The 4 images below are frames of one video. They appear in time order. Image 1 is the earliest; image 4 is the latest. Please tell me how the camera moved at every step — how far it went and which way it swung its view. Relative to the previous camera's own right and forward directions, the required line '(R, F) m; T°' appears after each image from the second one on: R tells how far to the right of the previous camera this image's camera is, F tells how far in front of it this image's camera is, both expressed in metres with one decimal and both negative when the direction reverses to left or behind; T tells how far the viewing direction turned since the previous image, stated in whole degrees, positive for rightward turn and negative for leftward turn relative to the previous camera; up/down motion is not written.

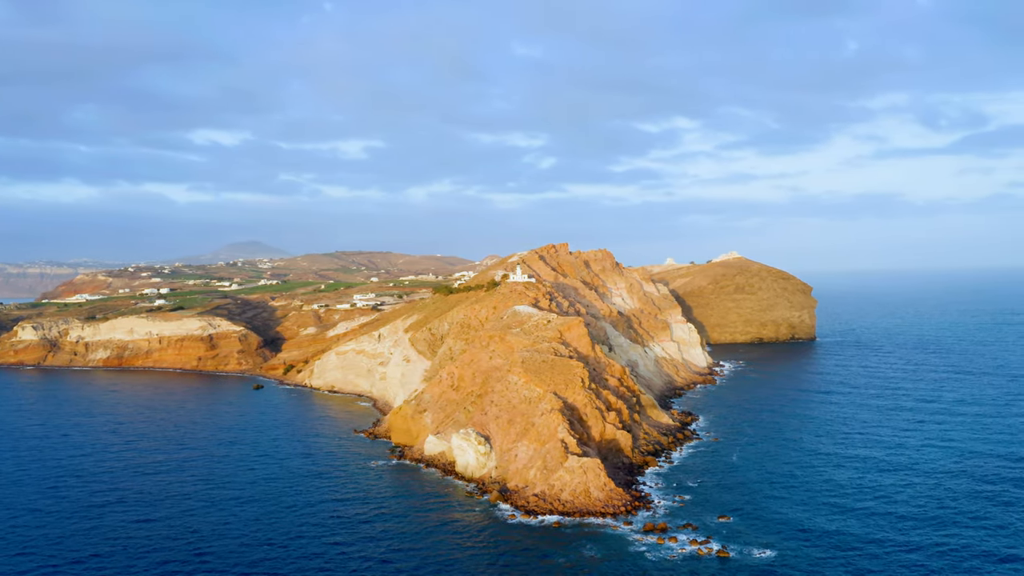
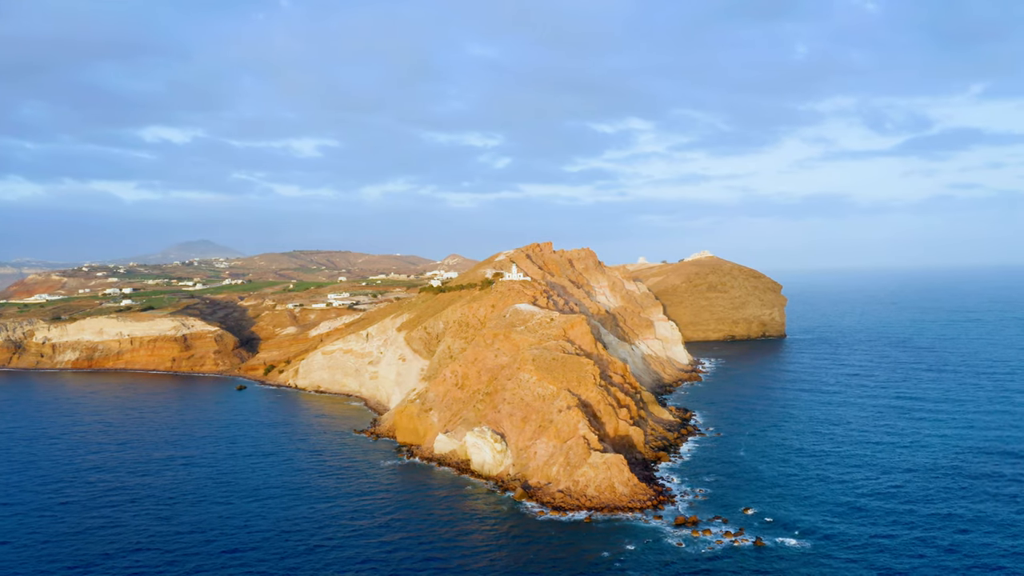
(-2.8, -0.1) m; +2°
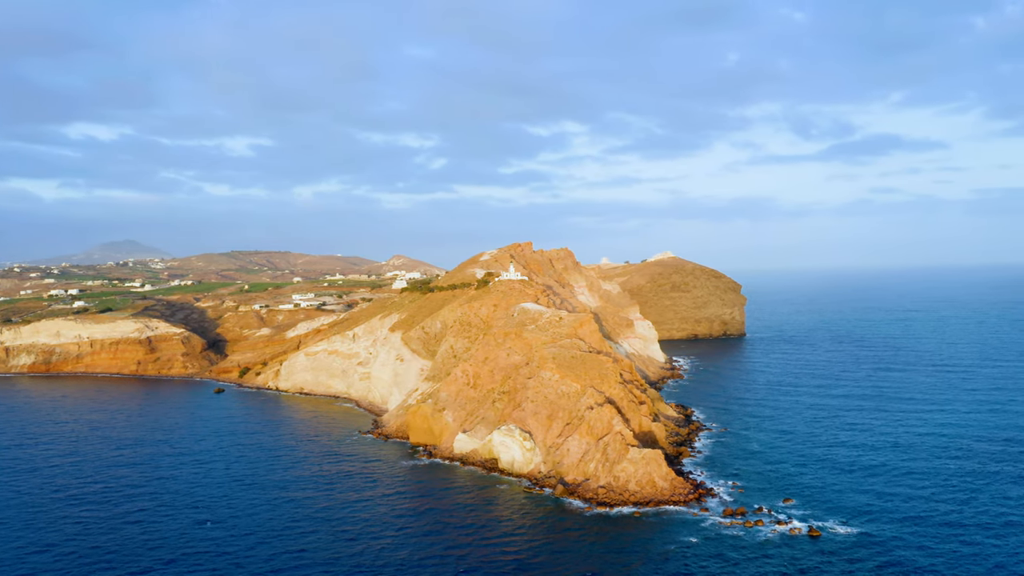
(-4.3, -0.1) m; +3°
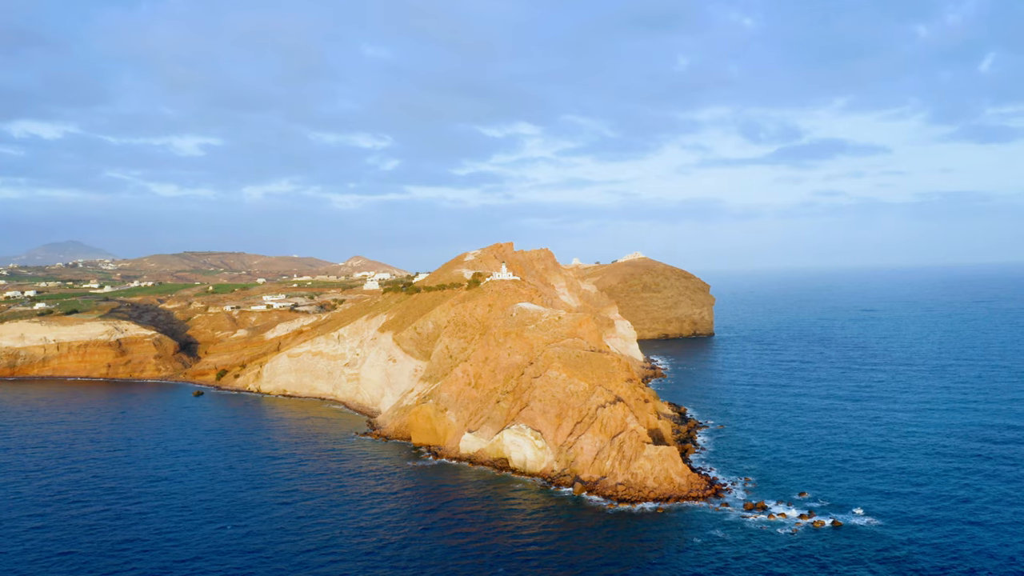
(-2.7, -0.2) m; +3°
